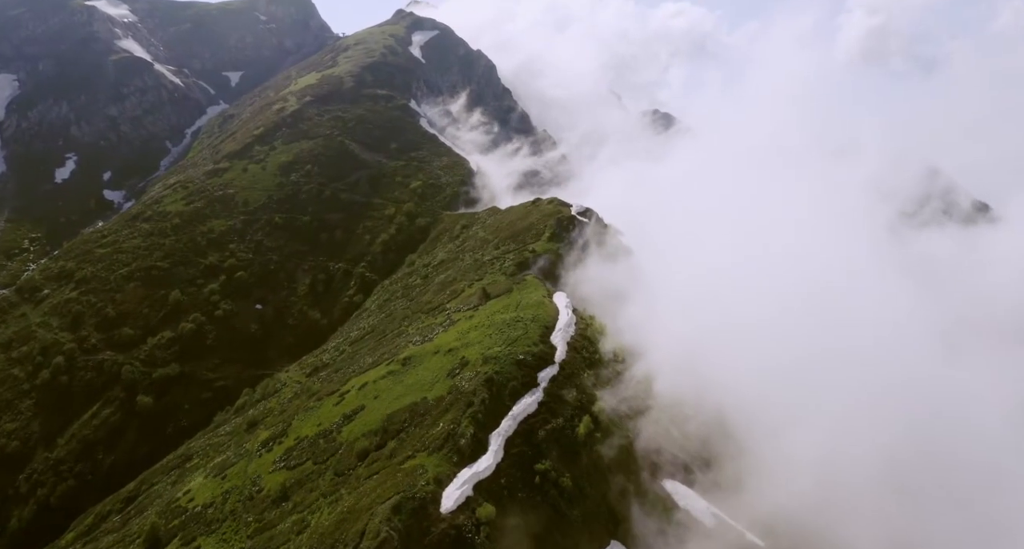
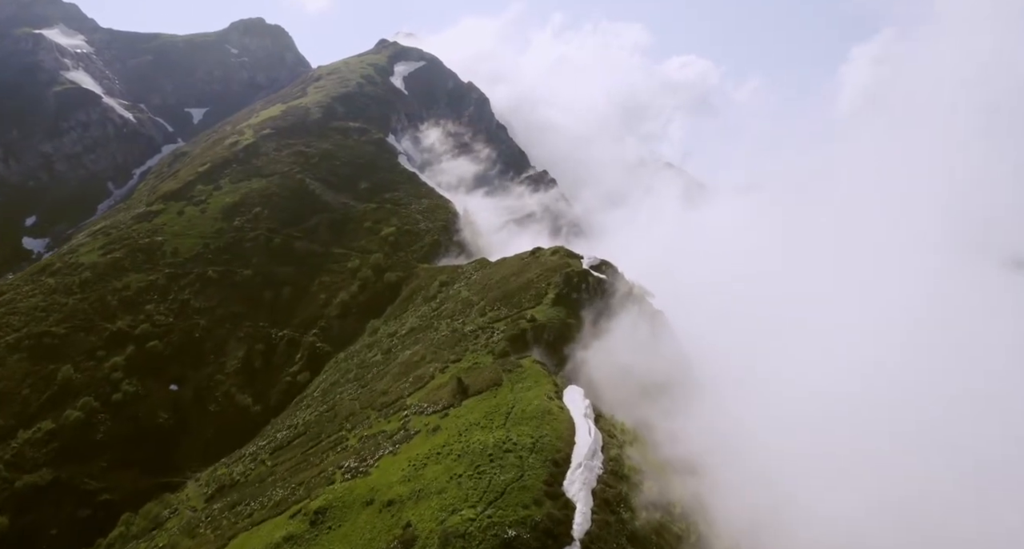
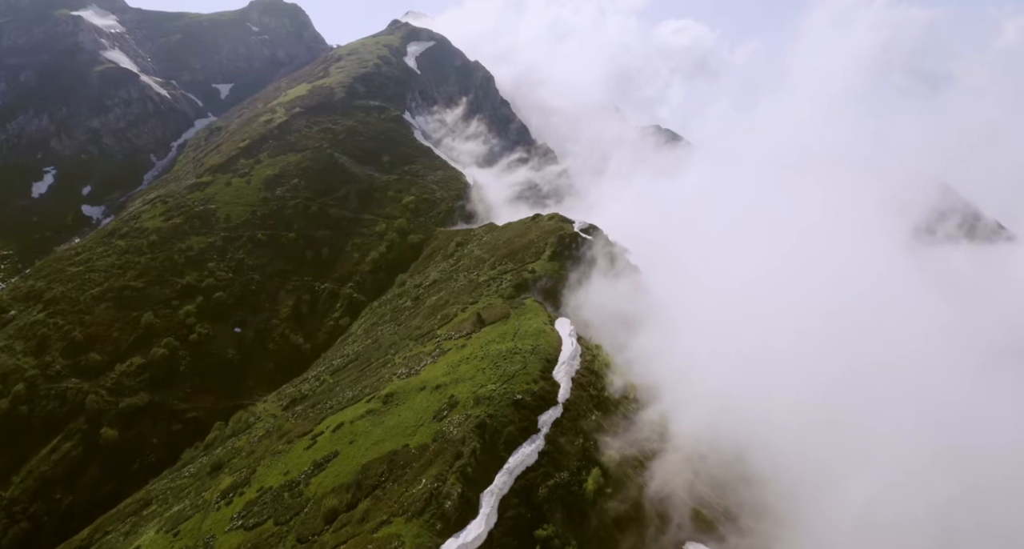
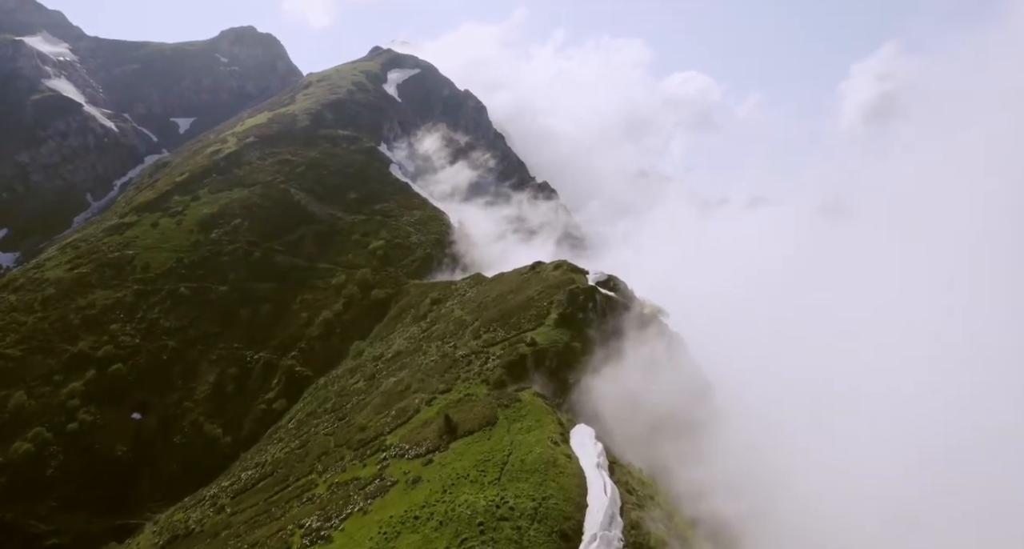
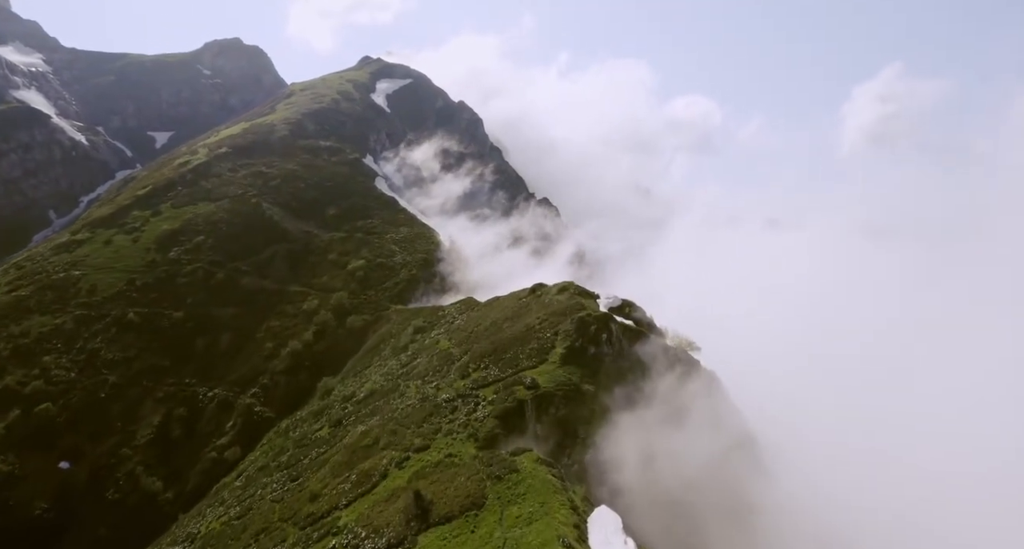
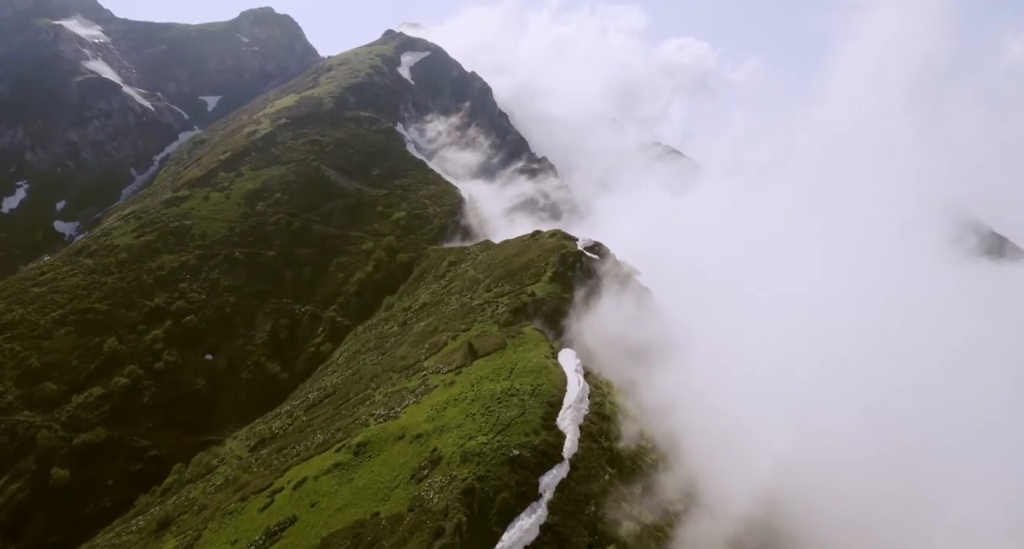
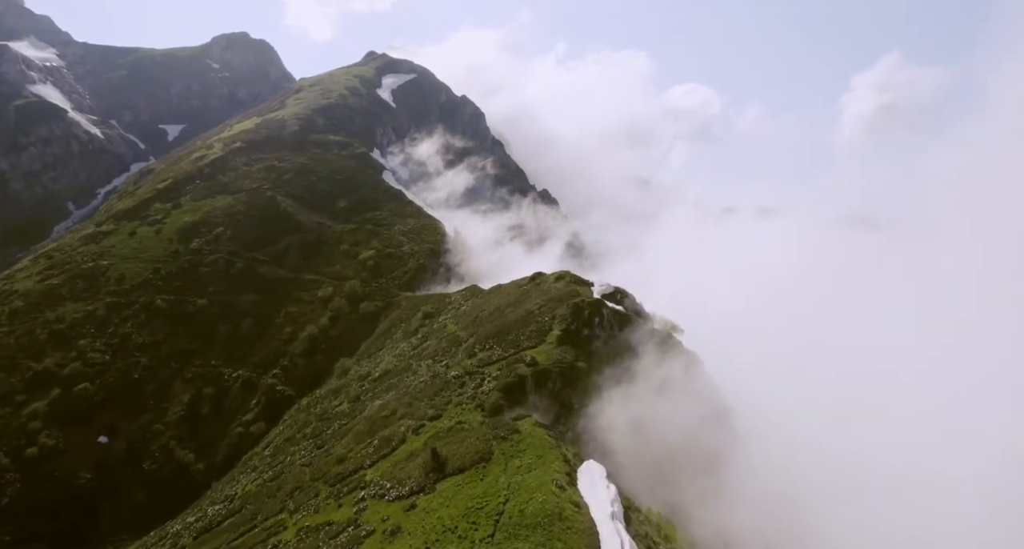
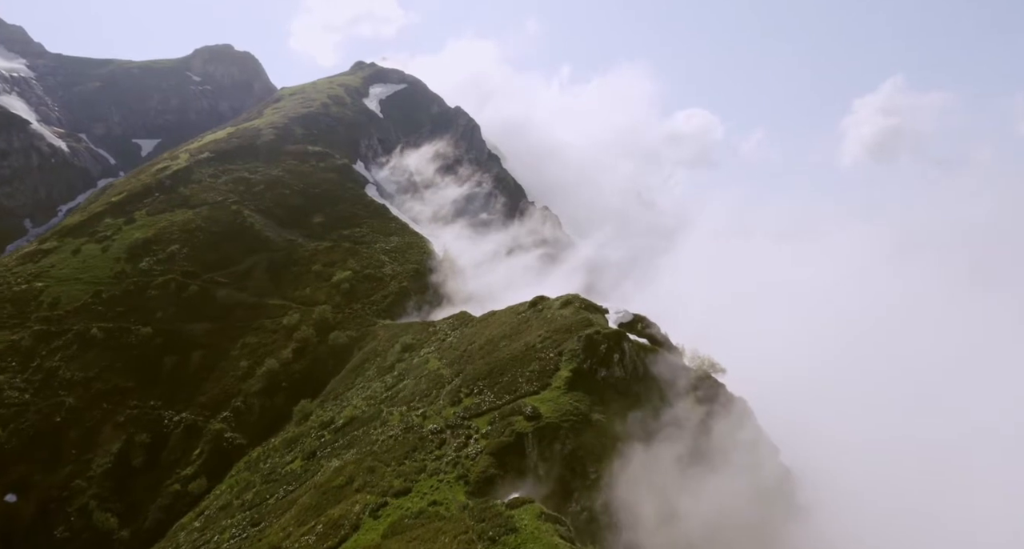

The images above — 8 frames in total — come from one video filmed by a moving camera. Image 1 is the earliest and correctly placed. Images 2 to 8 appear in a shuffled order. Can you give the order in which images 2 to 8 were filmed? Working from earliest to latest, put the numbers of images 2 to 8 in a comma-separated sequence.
3, 6, 2, 4, 7, 5, 8
